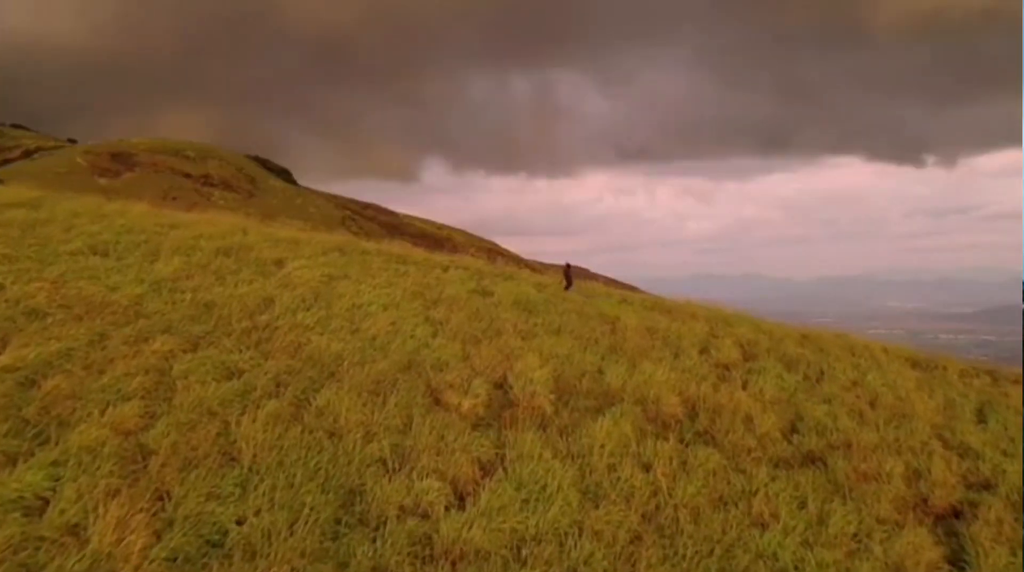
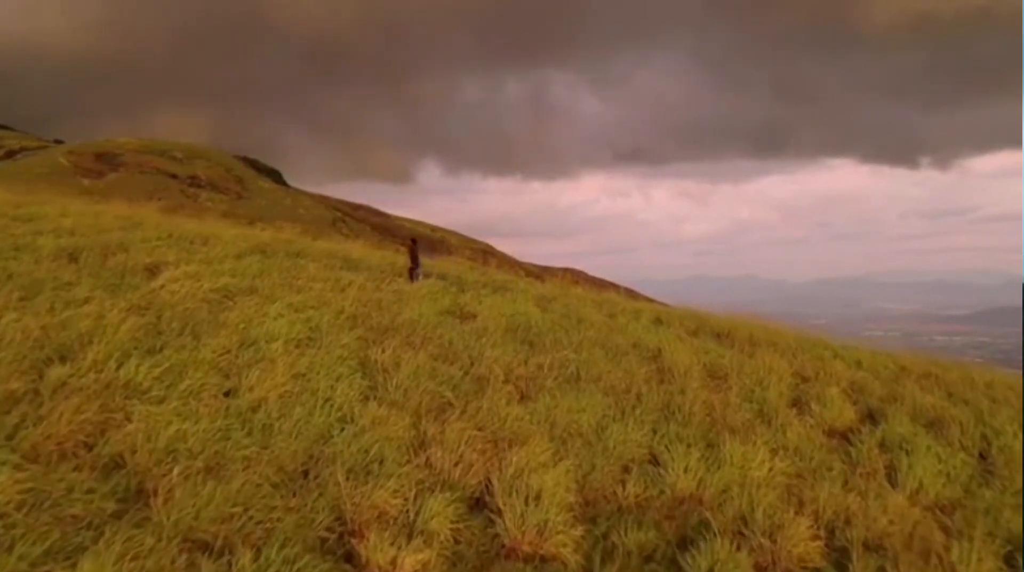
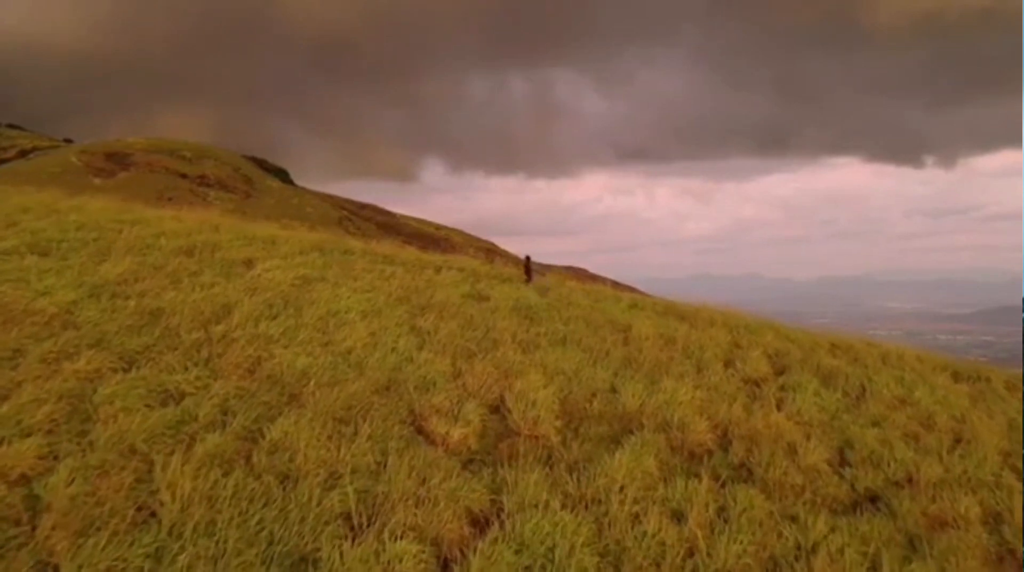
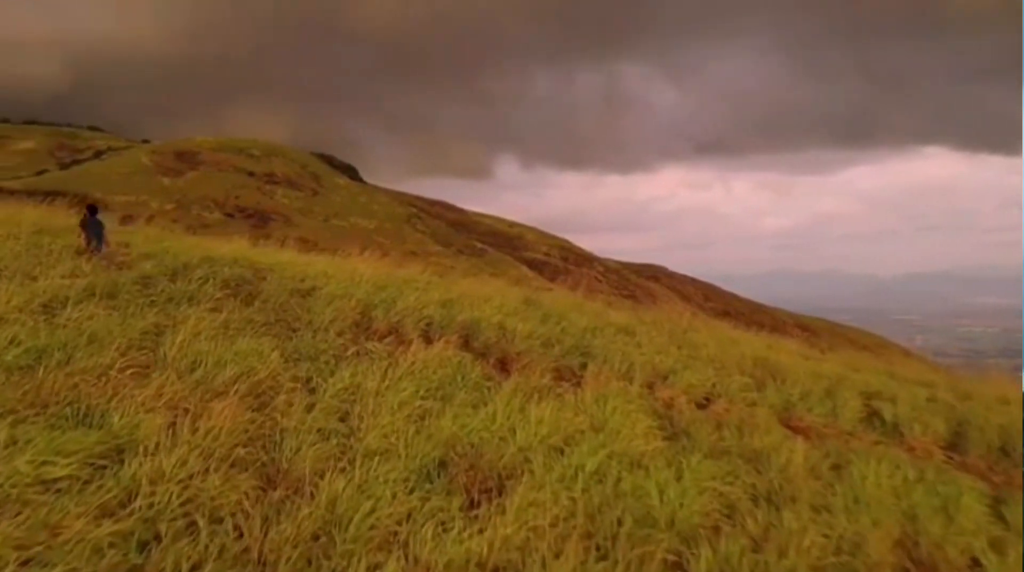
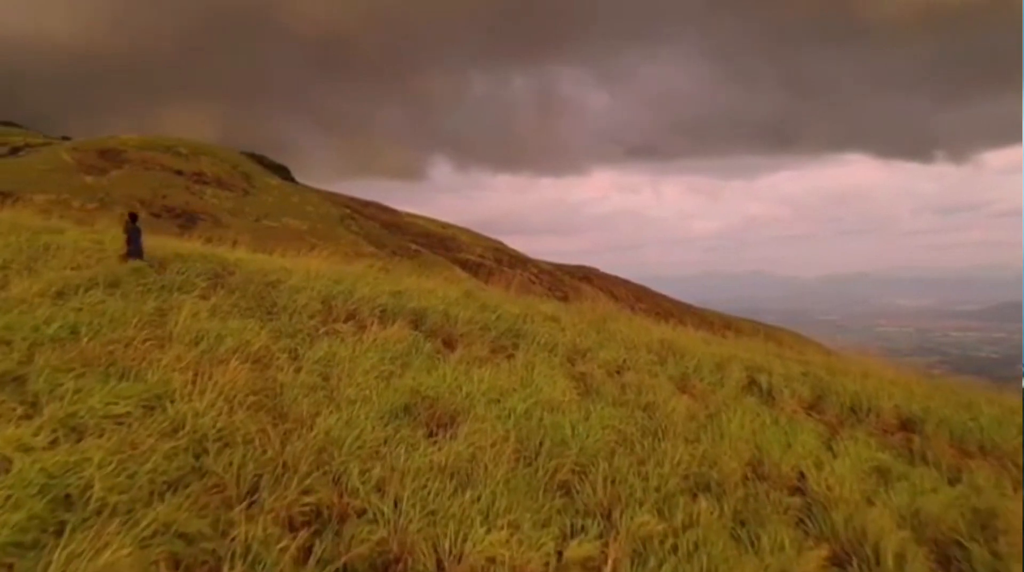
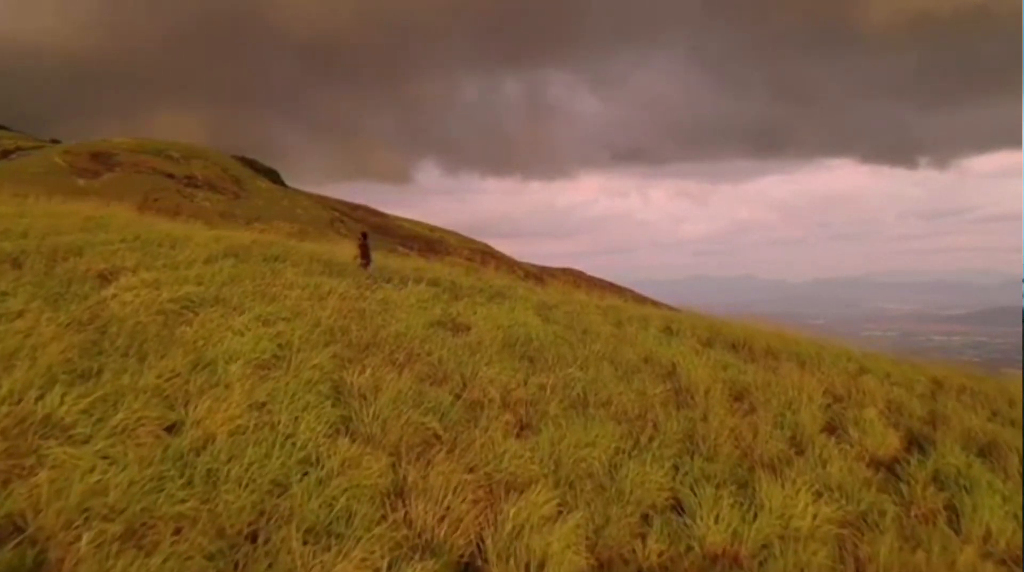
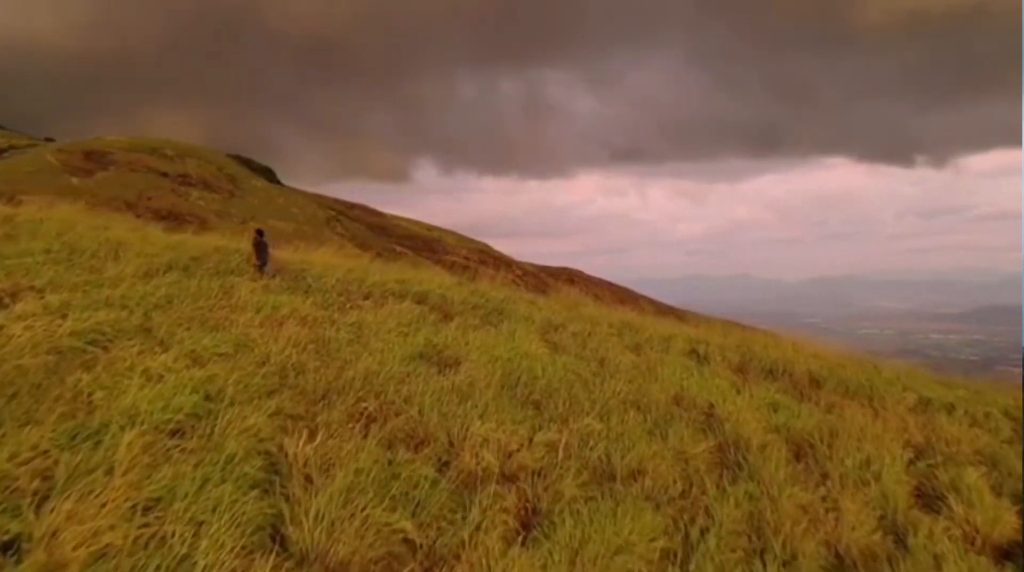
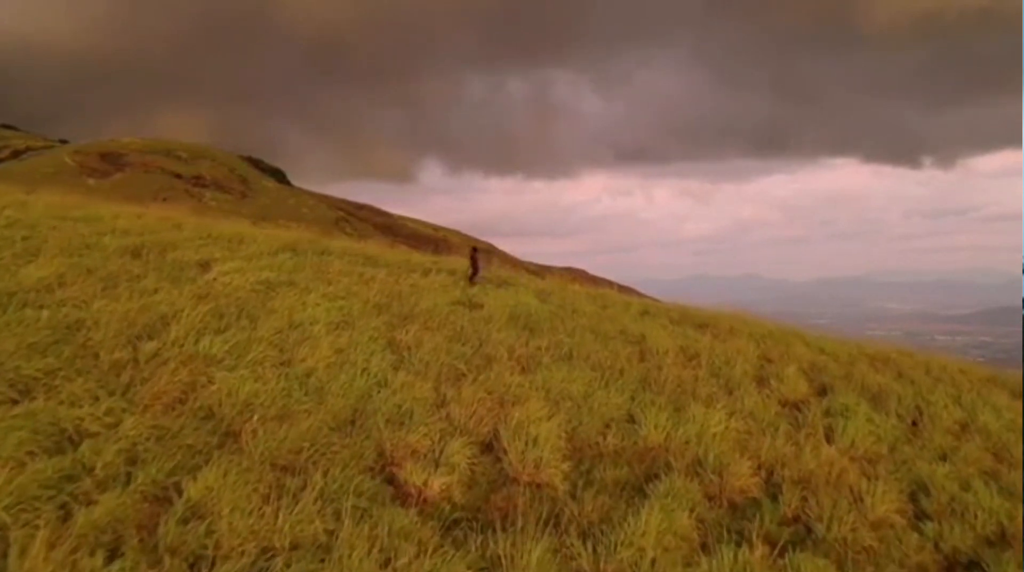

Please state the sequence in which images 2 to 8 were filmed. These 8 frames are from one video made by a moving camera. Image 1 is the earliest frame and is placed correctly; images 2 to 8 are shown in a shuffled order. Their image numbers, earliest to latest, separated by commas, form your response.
3, 8, 2, 6, 7, 5, 4
